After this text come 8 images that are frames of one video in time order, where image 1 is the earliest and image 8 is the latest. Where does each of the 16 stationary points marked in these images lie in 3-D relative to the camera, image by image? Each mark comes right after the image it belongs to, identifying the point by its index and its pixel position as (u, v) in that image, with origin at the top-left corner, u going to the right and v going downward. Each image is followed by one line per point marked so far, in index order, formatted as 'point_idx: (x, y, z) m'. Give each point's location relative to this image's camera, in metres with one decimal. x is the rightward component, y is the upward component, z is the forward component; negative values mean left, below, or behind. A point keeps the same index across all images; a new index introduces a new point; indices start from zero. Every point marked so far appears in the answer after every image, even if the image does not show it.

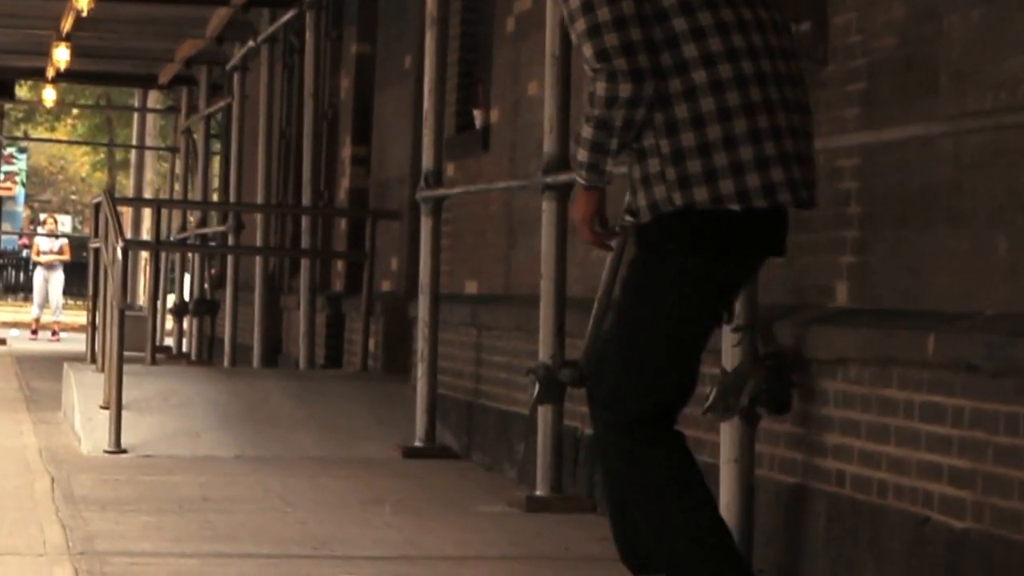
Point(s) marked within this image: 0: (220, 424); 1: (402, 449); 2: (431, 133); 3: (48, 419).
0: (-1.4, -0.6, +9.1) m
1: (-0.5, -0.7, +8.8) m
2: (-0.4, +0.7, +8.9) m
3: (-2.4, -0.7, +10.0) m
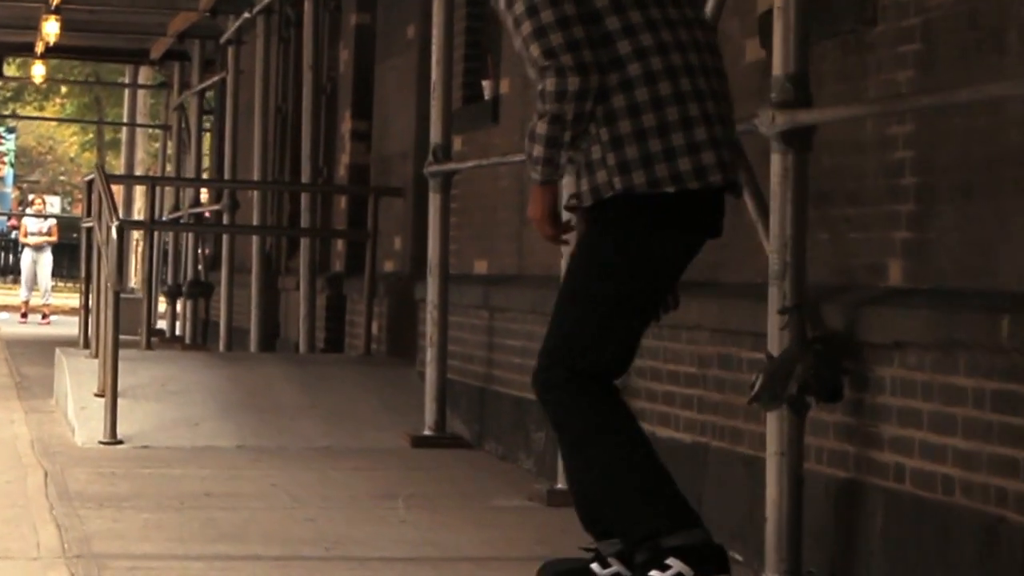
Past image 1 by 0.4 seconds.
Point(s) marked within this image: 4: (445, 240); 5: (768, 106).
0: (-1.3, -0.5, +8.7) m
1: (-0.4, -0.6, +8.4) m
2: (-0.3, +0.8, +8.5) m
3: (-2.3, -0.6, +9.7) m
4: (-0.3, +0.2, +8.4) m
5: (+0.6, +0.4, +4.7) m
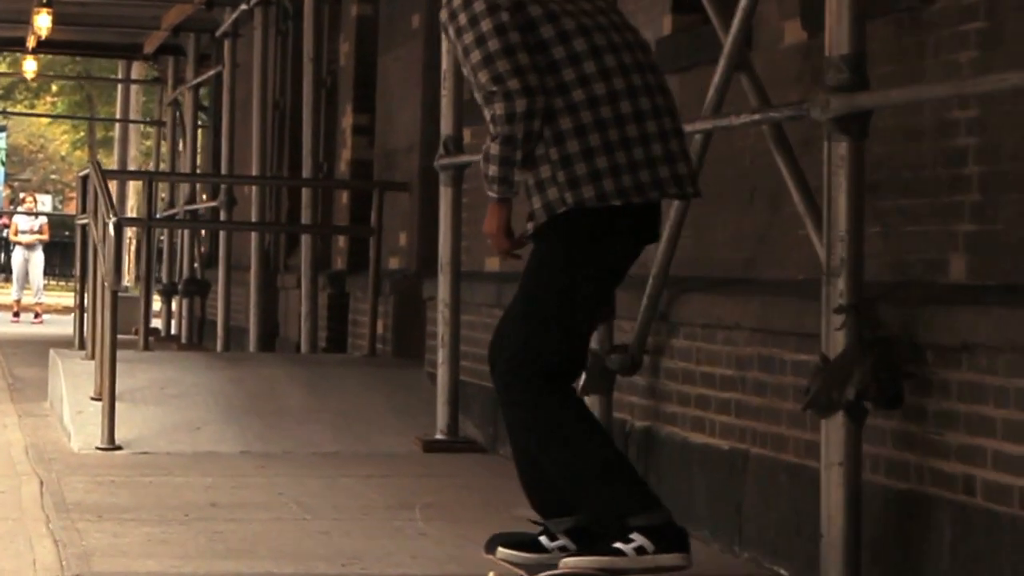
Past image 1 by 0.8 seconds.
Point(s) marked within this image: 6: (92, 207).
0: (-1.2, -0.5, +8.3) m
1: (-0.4, -0.6, +8.0) m
2: (-0.3, +0.8, +8.1) m
3: (-2.3, -0.6, +9.3) m
4: (-0.2, +0.2, +8.1) m
5: (+0.7, +0.4, +4.4) m
6: (-2.1, +0.4, +9.6) m
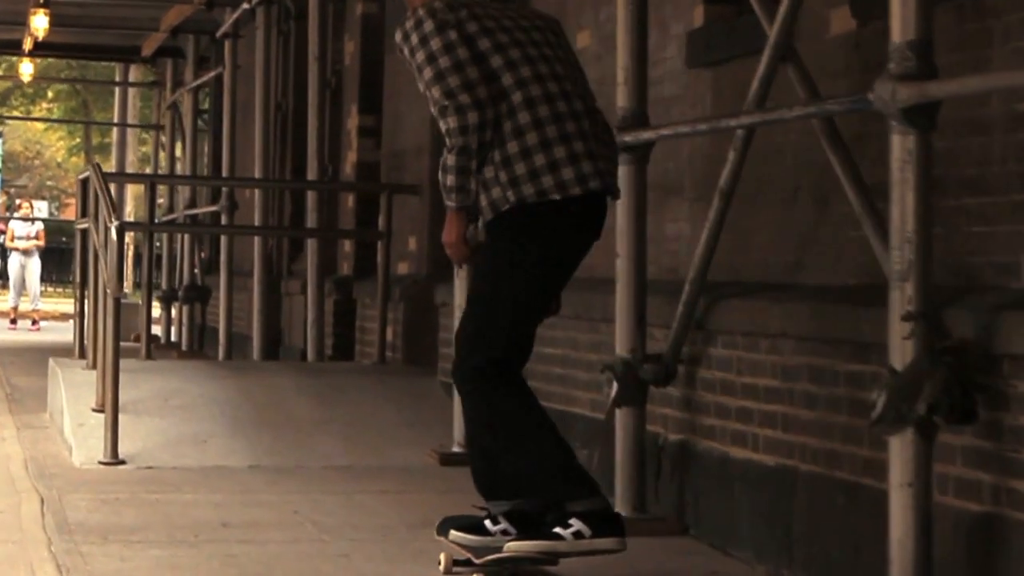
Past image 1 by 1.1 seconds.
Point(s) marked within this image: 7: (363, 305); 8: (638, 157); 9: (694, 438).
0: (-1.2, -0.6, +8.0) m
1: (-0.3, -0.7, +7.7) m
2: (-0.2, +0.8, +7.8) m
3: (-2.2, -0.6, +9.0) m
4: (-0.2, +0.2, +7.7) m
5: (+0.8, +0.4, +4.1) m
6: (-2.0, +0.4, +9.3) m
7: (-0.9, -0.1, +11.3) m
8: (+0.4, +0.4, +5.9) m
9: (+0.5, -0.4, +5.8) m
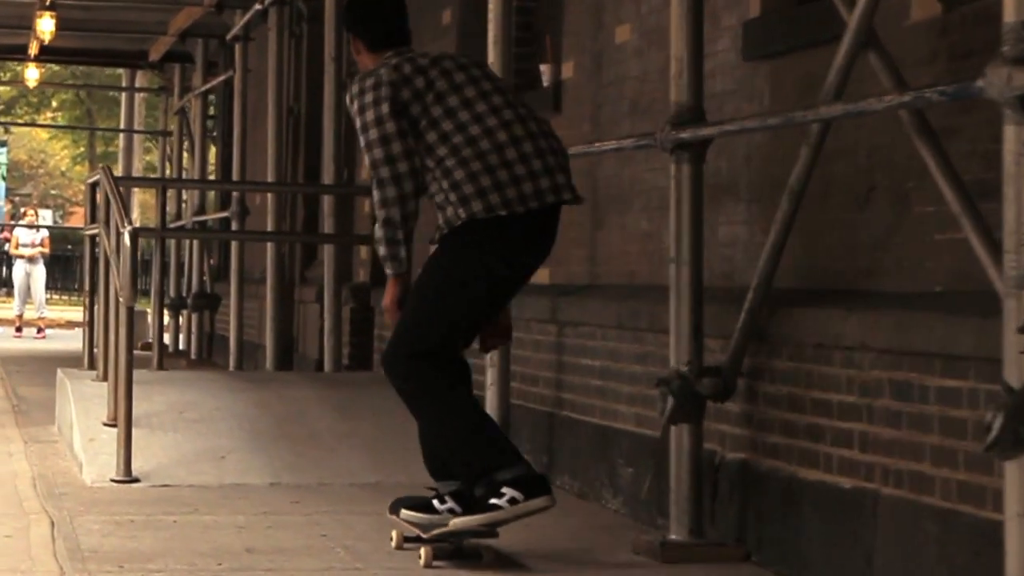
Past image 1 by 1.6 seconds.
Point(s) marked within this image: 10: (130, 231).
0: (-1.0, -0.6, +7.6) m
1: (-0.2, -0.7, +7.3) m
2: (-0.1, +0.7, +7.4) m
3: (-2.1, -0.7, +8.5) m
4: (0.0, +0.2, +7.3) m
5: (+0.9, +0.4, +3.6) m
6: (-1.9, +0.3, +8.9) m
7: (-0.7, -0.1, +10.8) m
8: (+0.5, +0.4, +5.4) m
9: (+0.7, -0.5, +5.4) m
10: (-1.4, +0.2, +7.3) m
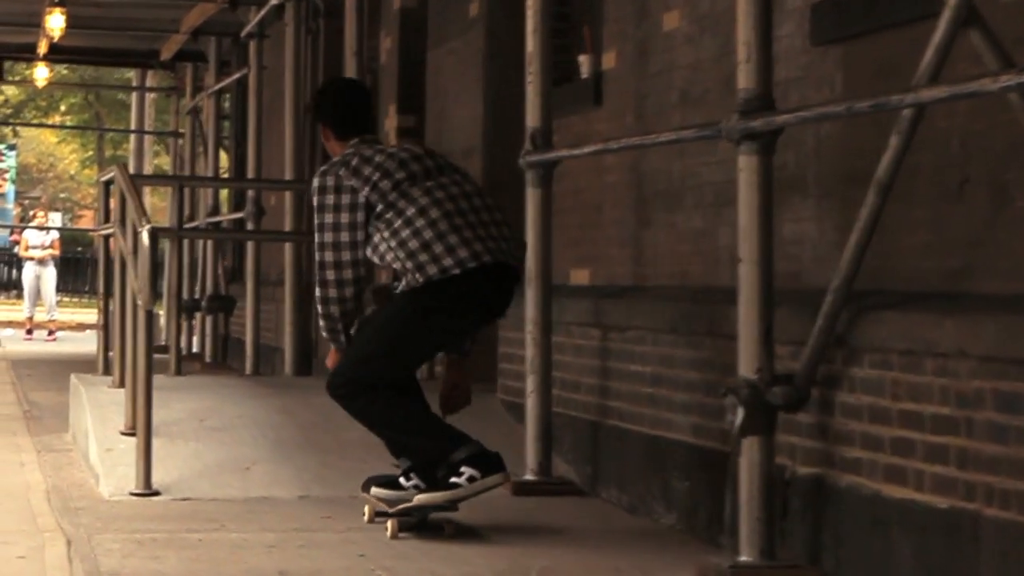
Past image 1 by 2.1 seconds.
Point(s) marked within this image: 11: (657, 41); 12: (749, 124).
0: (-0.9, -0.6, +7.2) m
1: (0.0, -0.7, +6.9) m
2: (+0.1, +0.7, +7.0) m
3: (-1.9, -0.7, +8.1) m
4: (+0.1, +0.2, +6.9) m
5: (+1.0, +0.4, +3.2) m
6: (-1.7, +0.3, +8.5) m
7: (-0.6, -0.2, +10.4) m
8: (+0.6, +0.4, +5.0) m
9: (+0.8, -0.5, +5.0) m
10: (-1.3, +0.2, +6.9) m
11: (+0.5, +0.9, +6.8) m
12: (+0.6, +0.4, +4.9) m
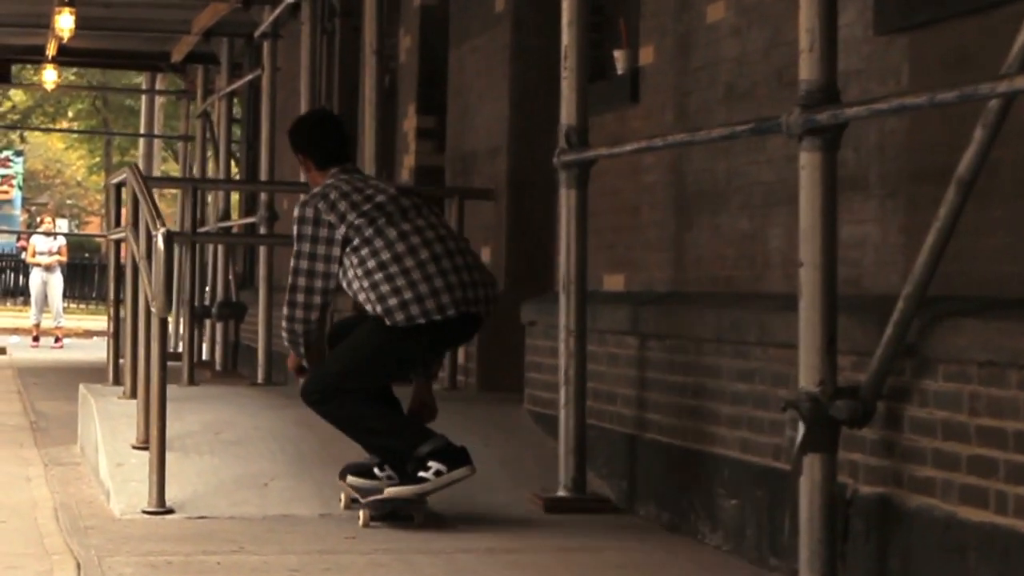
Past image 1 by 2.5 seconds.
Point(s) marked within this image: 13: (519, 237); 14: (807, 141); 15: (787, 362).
0: (-0.8, -0.6, +6.8) m
1: (+0.1, -0.7, +6.5) m
2: (+0.2, +0.7, +6.6) m
3: (-1.8, -0.7, +7.8) m
4: (+0.2, +0.1, +6.6) m
5: (+1.1, +0.4, +2.9) m
6: (-1.6, +0.3, +8.1) m
7: (-0.4, -0.2, +10.1) m
8: (+0.8, +0.4, +4.7) m
9: (+0.9, -0.5, +4.6) m
10: (-1.2, +0.2, +6.6) m
11: (+0.6, +0.8, +6.4) m
12: (+0.7, +0.4, +4.6) m
13: (0.0, +0.2, +9.0) m
14: (+0.7, +0.4, +4.7) m
15: (+0.8, -0.2, +5.4) m
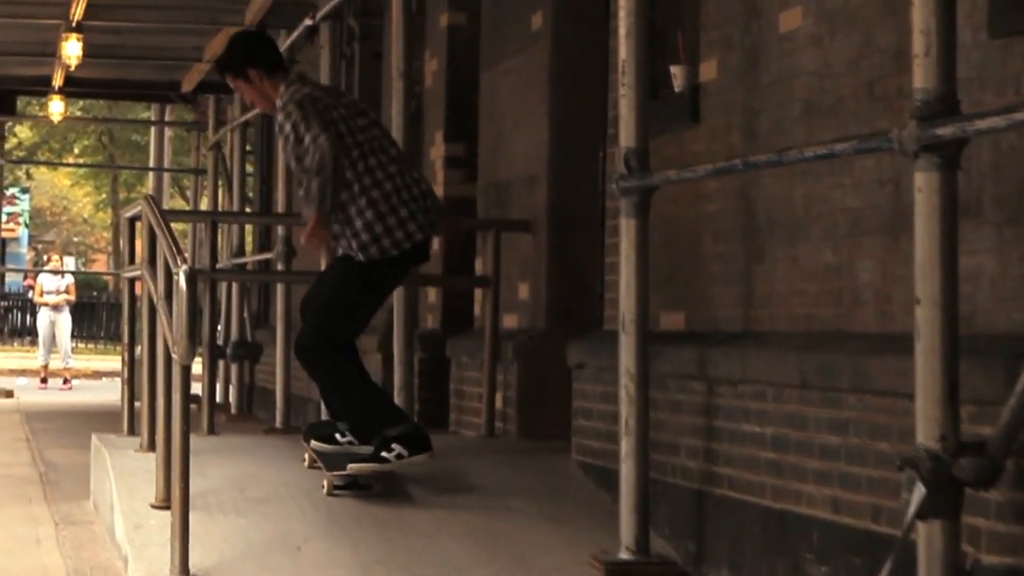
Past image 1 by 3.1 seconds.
0: (-0.6, -0.8, +6.2) m
1: (+0.3, -0.8, +5.9) m
2: (+0.4, +0.6, +6.1) m
3: (-1.6, -0.8, +7.2) m
4: (+0.4, 0.0, +6.0) m
5: (+1.3, +0.4, +2.3) m
6: (-1.4, +0.1, +7.6) m
7: (-0.3, -0.4, +9.5) m
8: (+0.9, +0.3, +4.1) m
9: (+1.1, -0.6, +4.0) m
10: (-1.0, +0.1, +6.0) m
11: (+0.8, +0.7, +5.9) m
12: (+0.9, +0.3, +4.0) m
13: (+0.2, +0.1, +8.4) m
14: (+0.9, +0.3, +4.1) m
15: (+0.9, -0.3, +4.8) m
